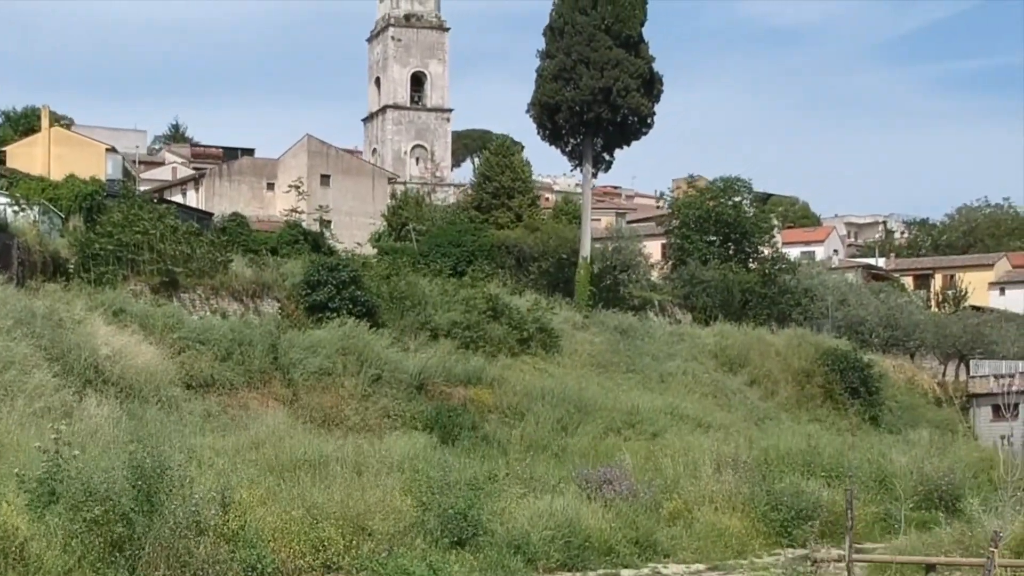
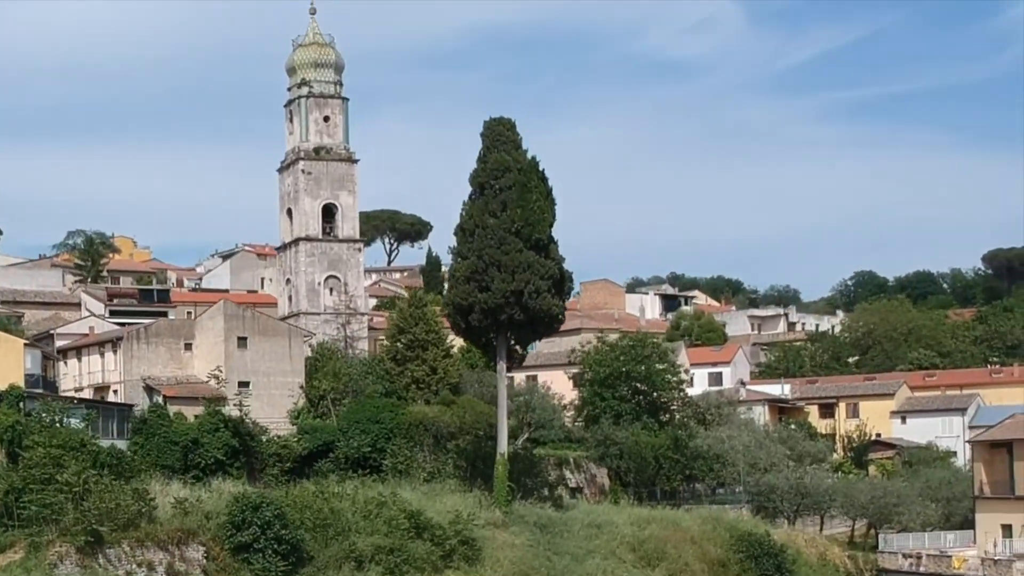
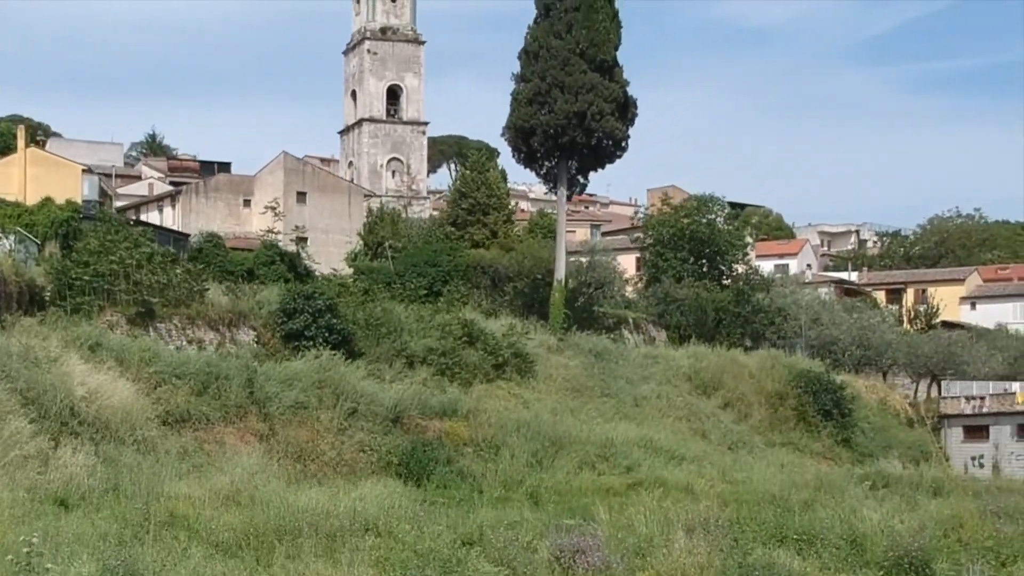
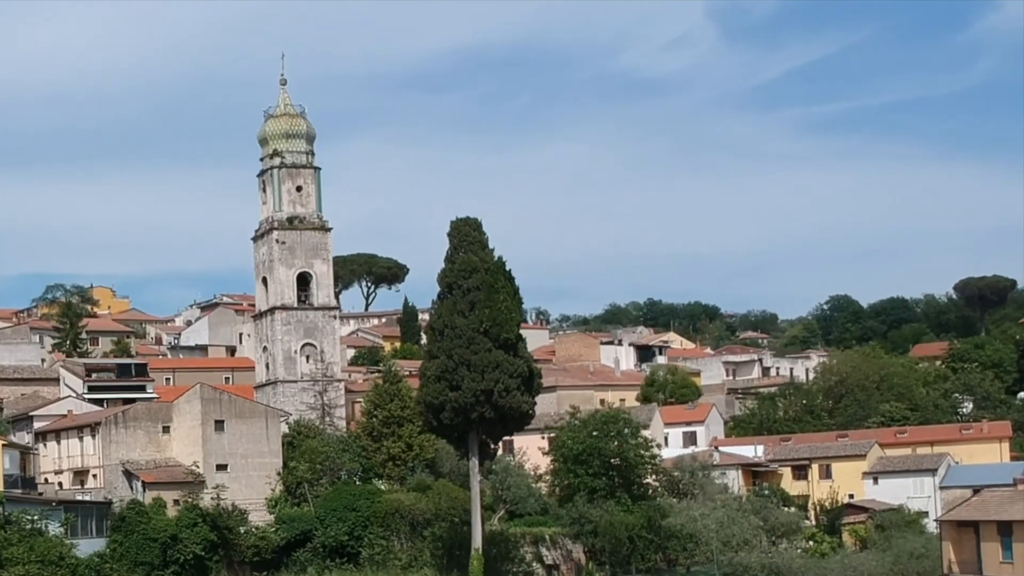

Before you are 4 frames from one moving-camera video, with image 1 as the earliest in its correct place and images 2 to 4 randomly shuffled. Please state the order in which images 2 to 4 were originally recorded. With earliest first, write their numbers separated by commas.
3, 2, 4
